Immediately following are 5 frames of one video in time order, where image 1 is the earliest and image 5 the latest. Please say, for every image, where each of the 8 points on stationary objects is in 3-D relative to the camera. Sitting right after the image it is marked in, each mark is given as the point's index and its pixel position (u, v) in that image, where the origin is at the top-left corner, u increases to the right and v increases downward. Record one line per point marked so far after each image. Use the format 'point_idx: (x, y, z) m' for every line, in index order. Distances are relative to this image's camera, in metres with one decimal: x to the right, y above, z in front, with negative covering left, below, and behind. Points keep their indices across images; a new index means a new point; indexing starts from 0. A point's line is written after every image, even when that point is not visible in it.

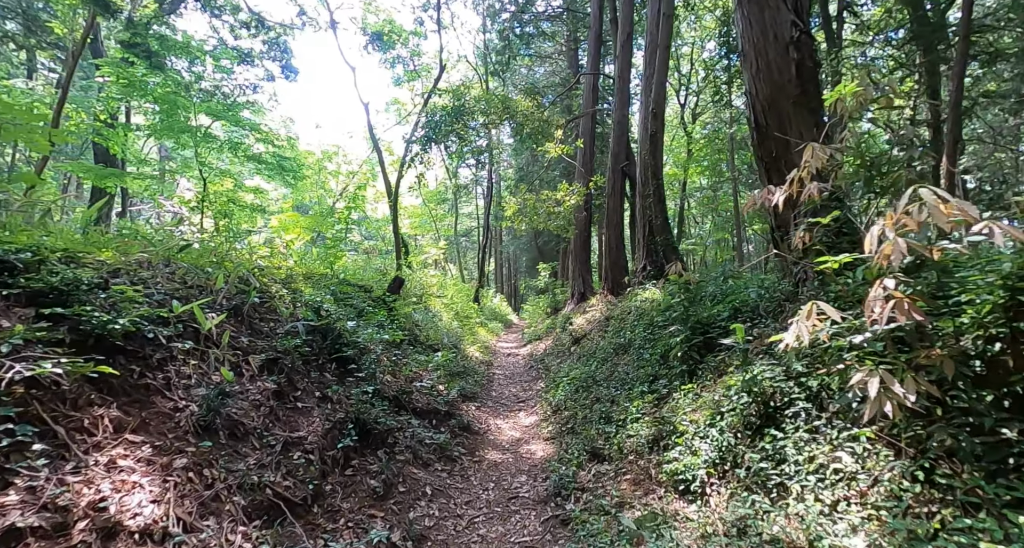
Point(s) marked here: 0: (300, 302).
0: (-2.6, -0.4, +6.0) m
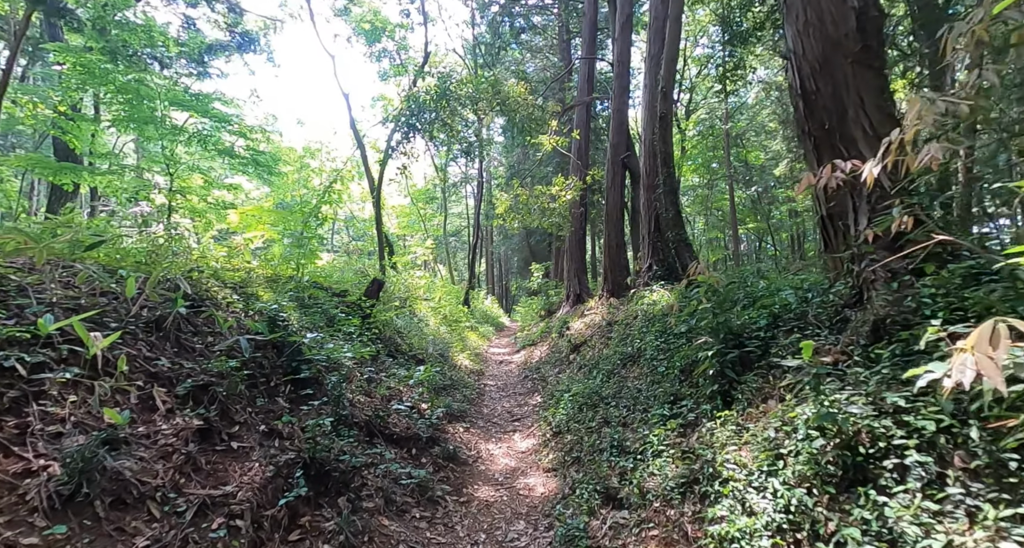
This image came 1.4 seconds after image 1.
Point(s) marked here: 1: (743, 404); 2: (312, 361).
0: (-2.7, -0.4, +5.0) m
1: (+1.8, -1.0, +3.8) m
2: (-1.9, -0.8, +4.7) m
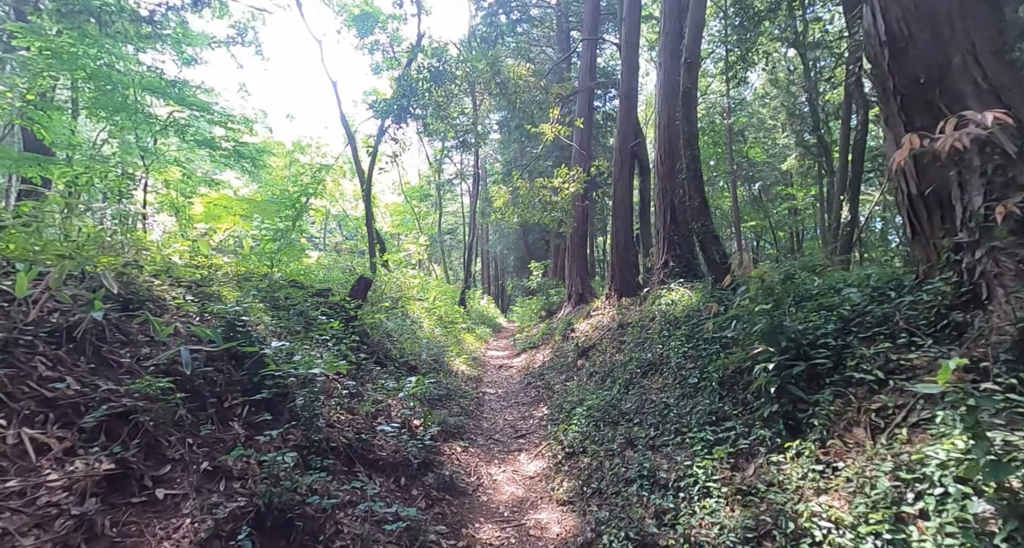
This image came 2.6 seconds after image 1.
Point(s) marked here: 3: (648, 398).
0: (-2.6, -0.4, +4.2) m
1: (+1.9, -1.0, +3.0) m
2: (-1.8, -0.8, +3.9) m
3: (+1.5, -1.3, +5.3) m
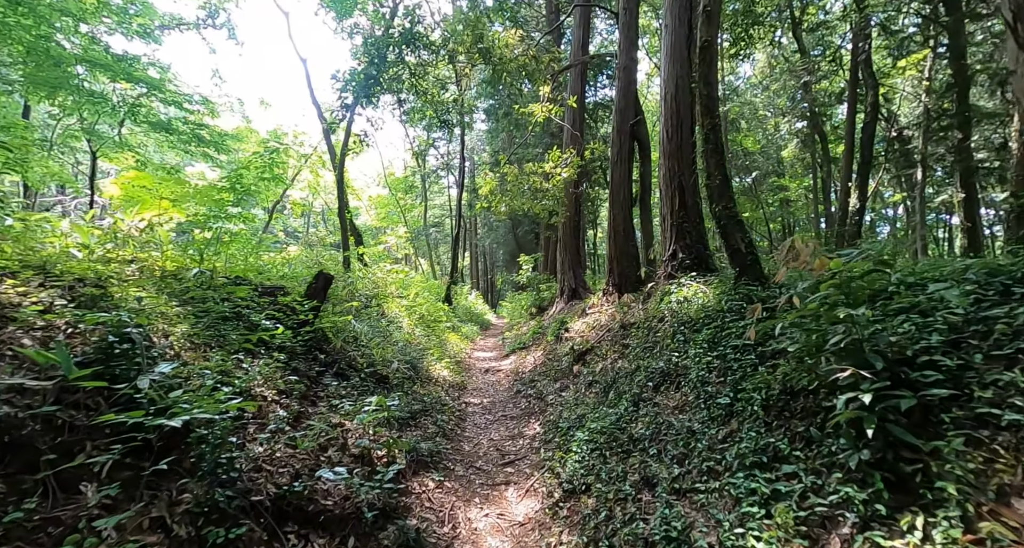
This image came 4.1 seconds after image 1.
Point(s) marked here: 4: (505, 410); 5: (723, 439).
0: (-2.7, -0.3, +3.1) m
1: (+1.8, -0.9, +2.0) m
2: (-2.0, -0.8, +2.8) m
3: (+1.3, -1.3, +4.2) m
4: (-0.1, -2.0, +7.3) m
5: (+1.5, -1.2, +3.6) m
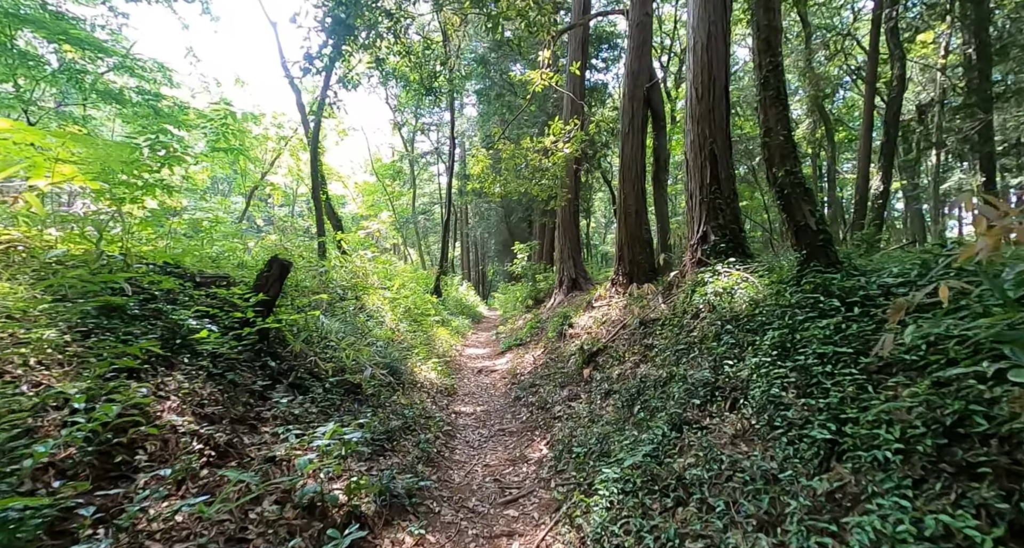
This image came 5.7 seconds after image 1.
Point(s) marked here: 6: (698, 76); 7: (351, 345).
0: (-2.7, -0.3, +1.8) m
1: (+1.9, -0.9, +0.8) m
2: (-1.9, -0.7, +1.6) m
3: (+1.4, -1.2, +3.1) m
4: (-0.1, -1.9, +6.2) m
5: (+1.6, -1.1, +2.4) m
6: (+2.2, +2.3, +5.7) m
7: (-2.0, -0.9, +6.1) m
